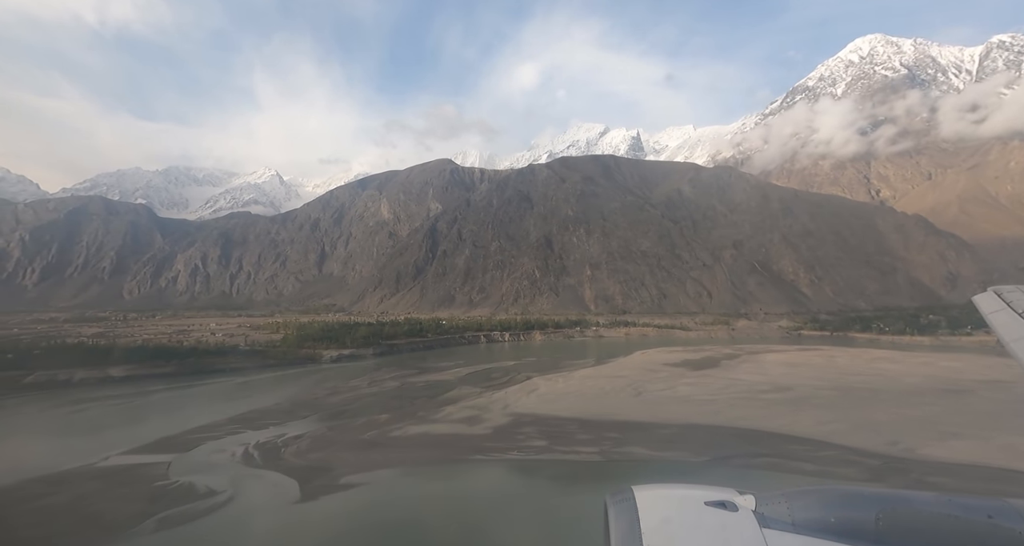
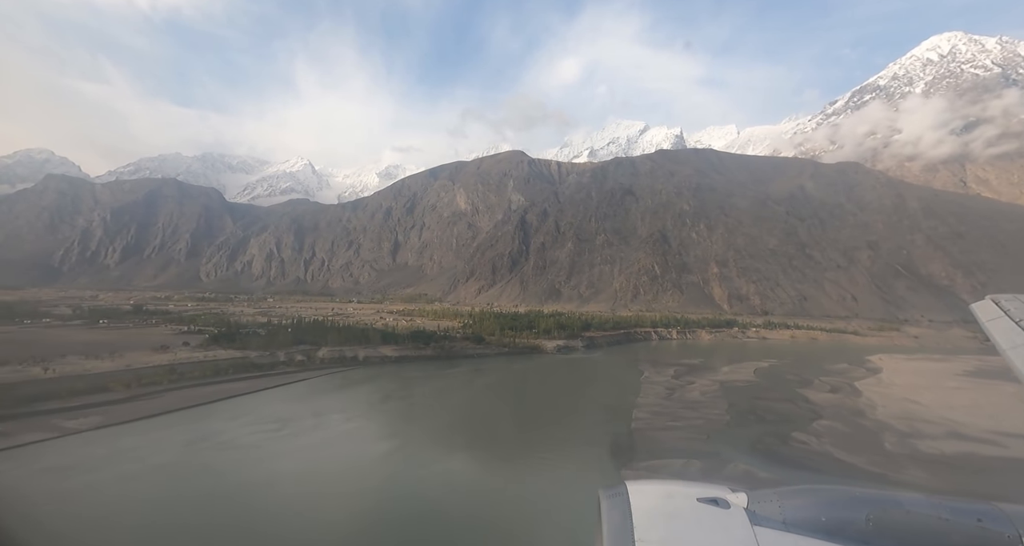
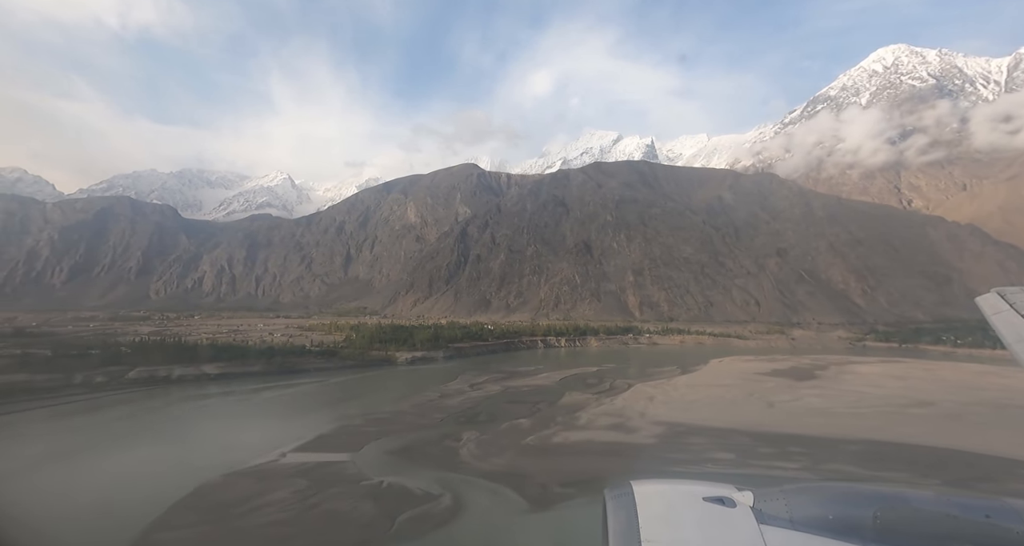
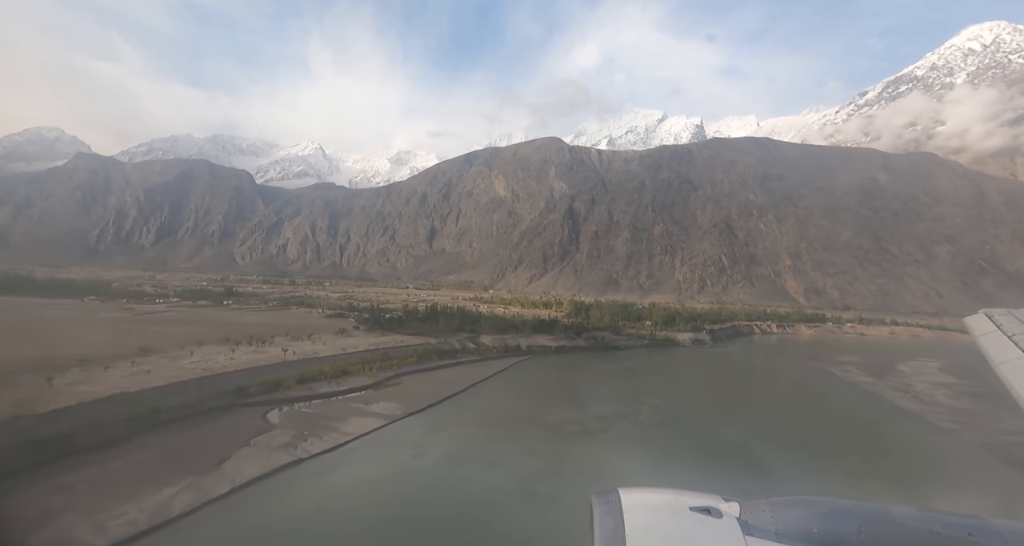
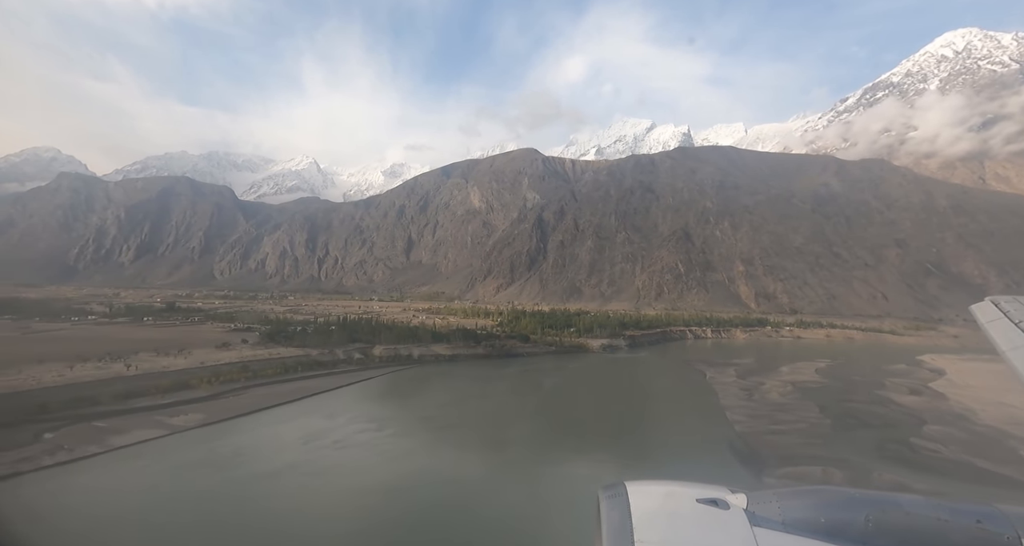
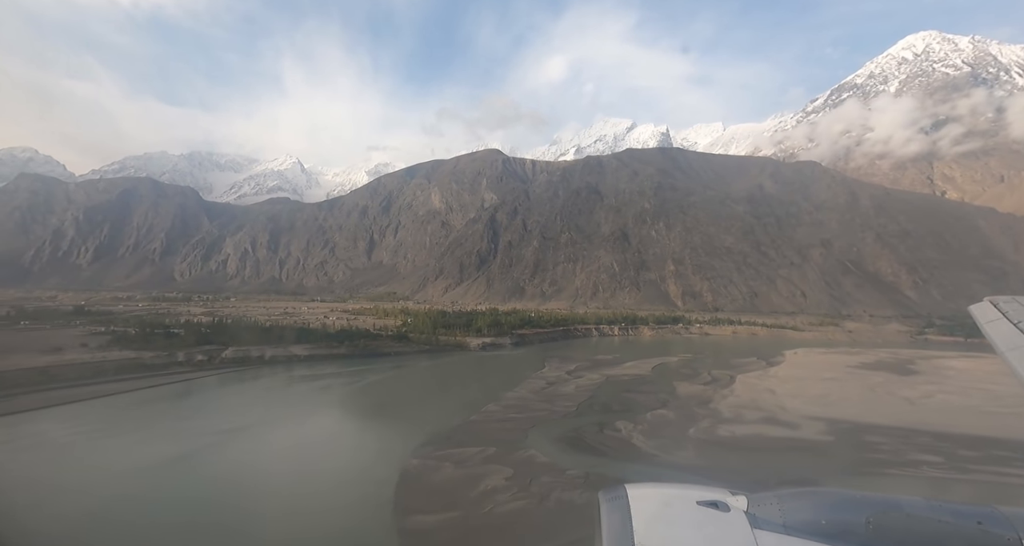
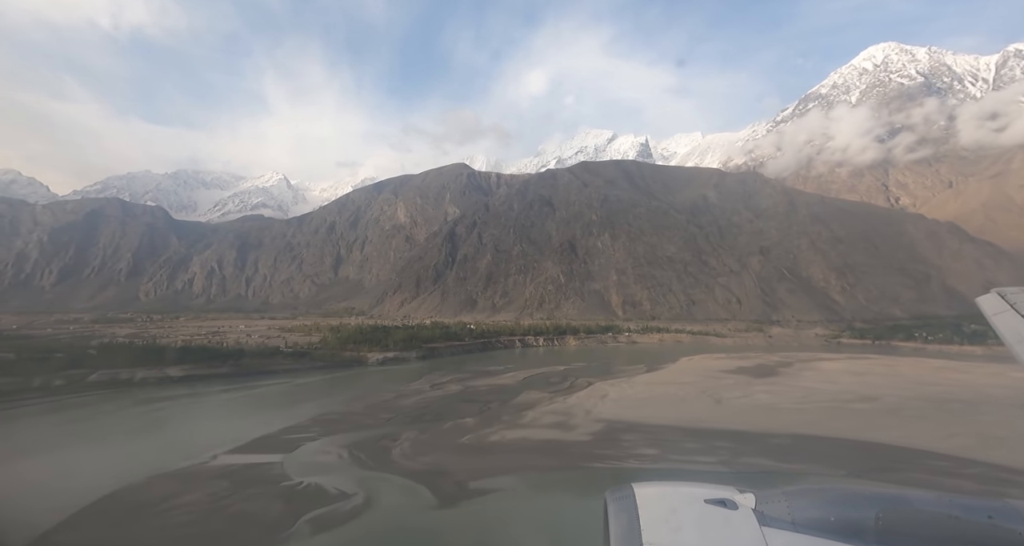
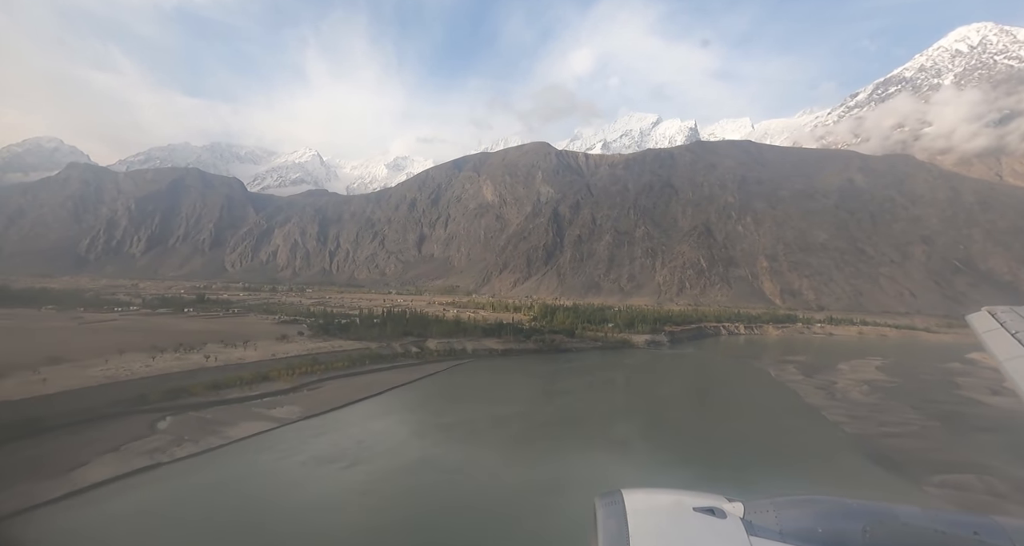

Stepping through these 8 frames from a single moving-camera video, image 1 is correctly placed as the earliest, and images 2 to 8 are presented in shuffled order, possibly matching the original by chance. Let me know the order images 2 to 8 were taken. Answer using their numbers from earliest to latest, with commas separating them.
7, 3, 6, 2, 5, 8, 4
